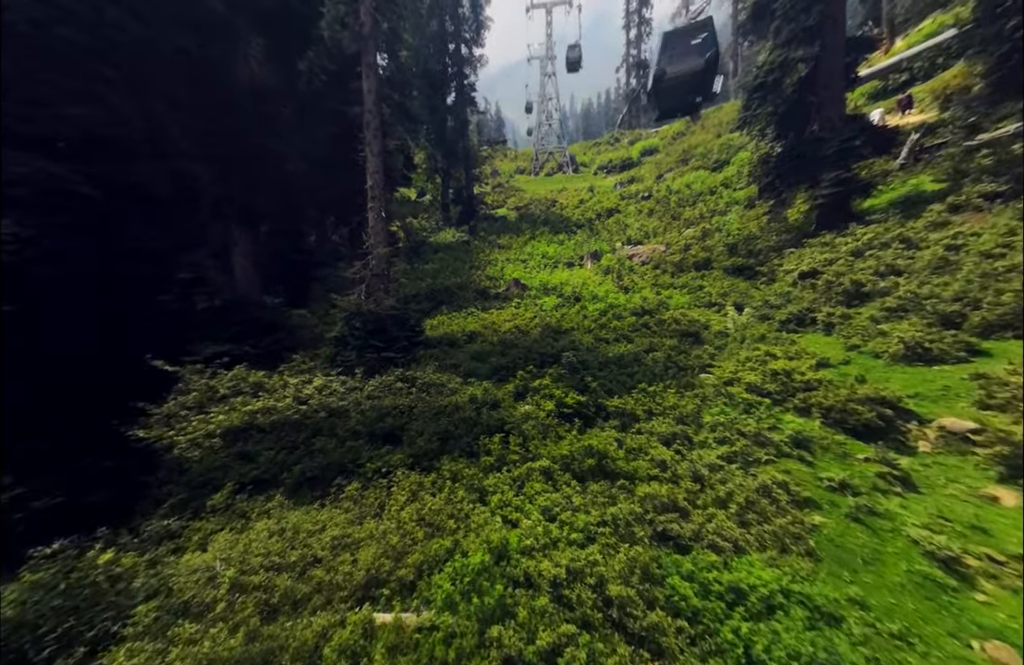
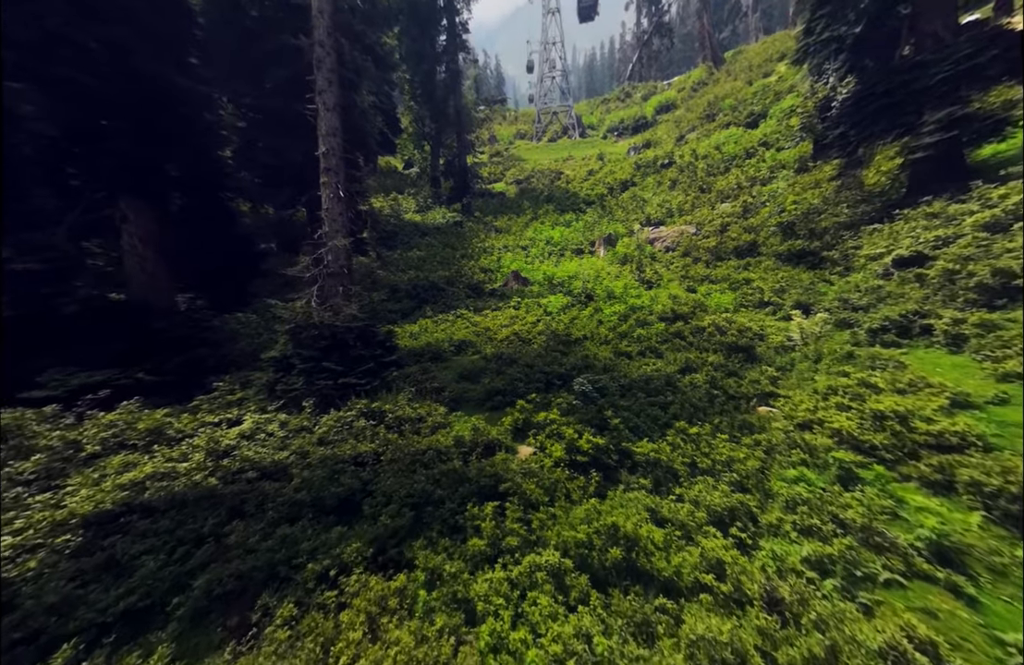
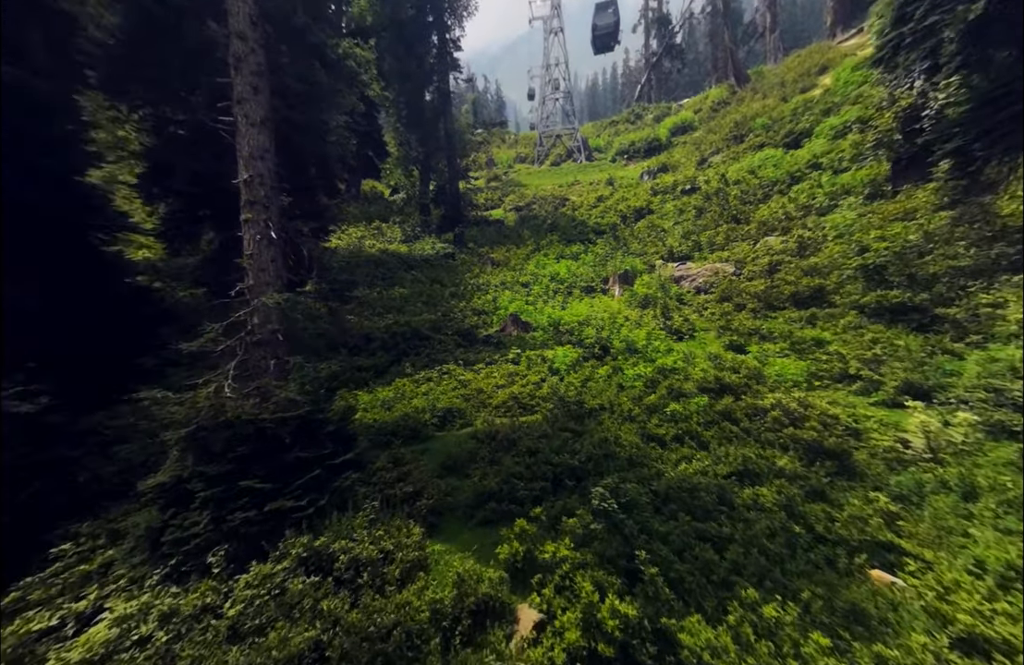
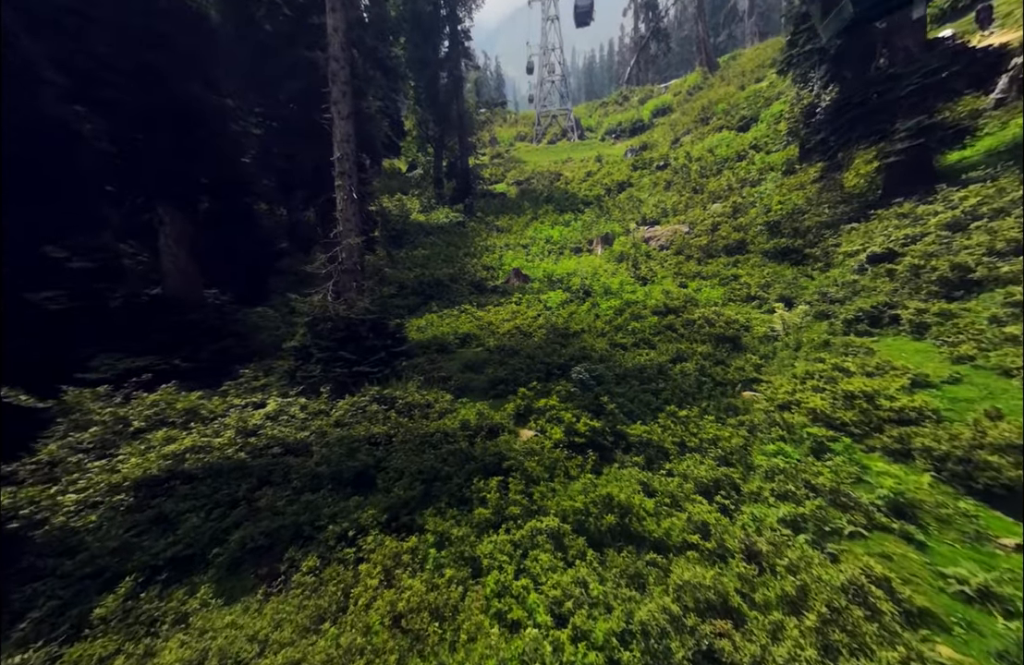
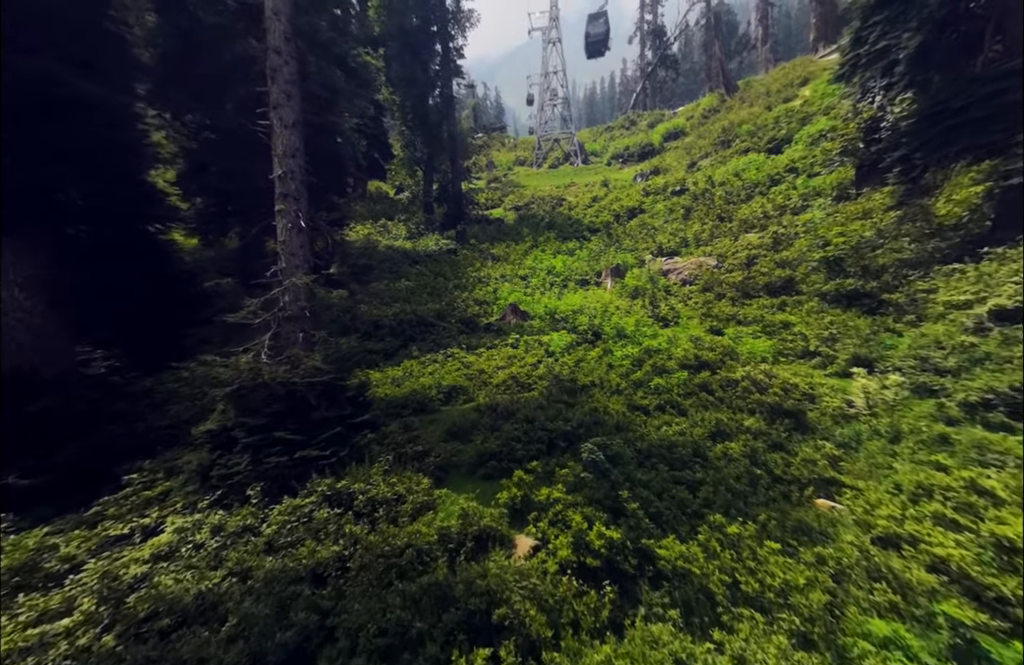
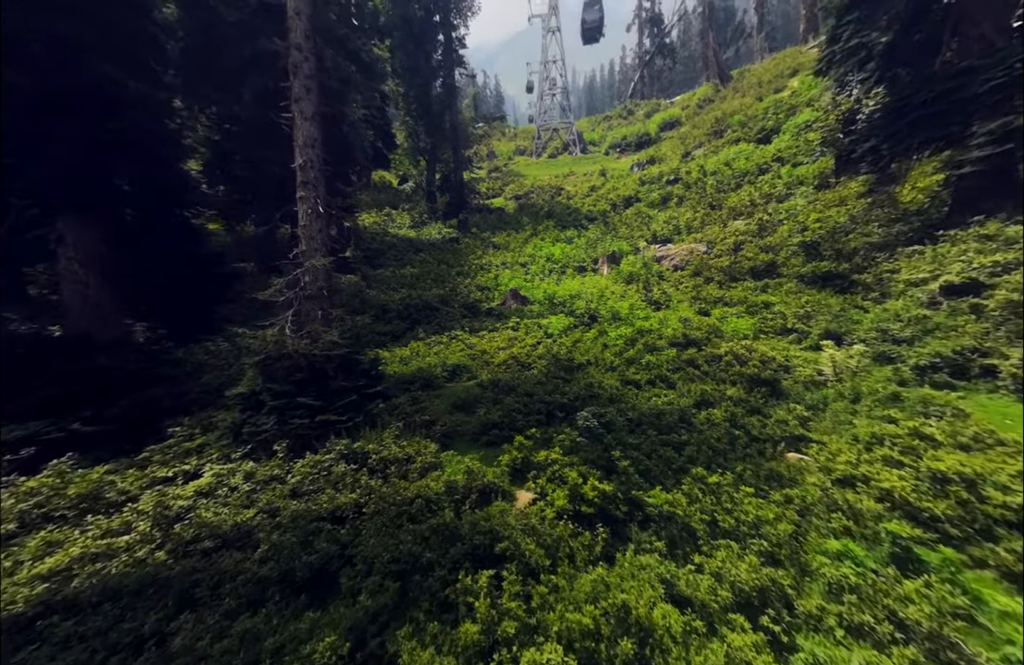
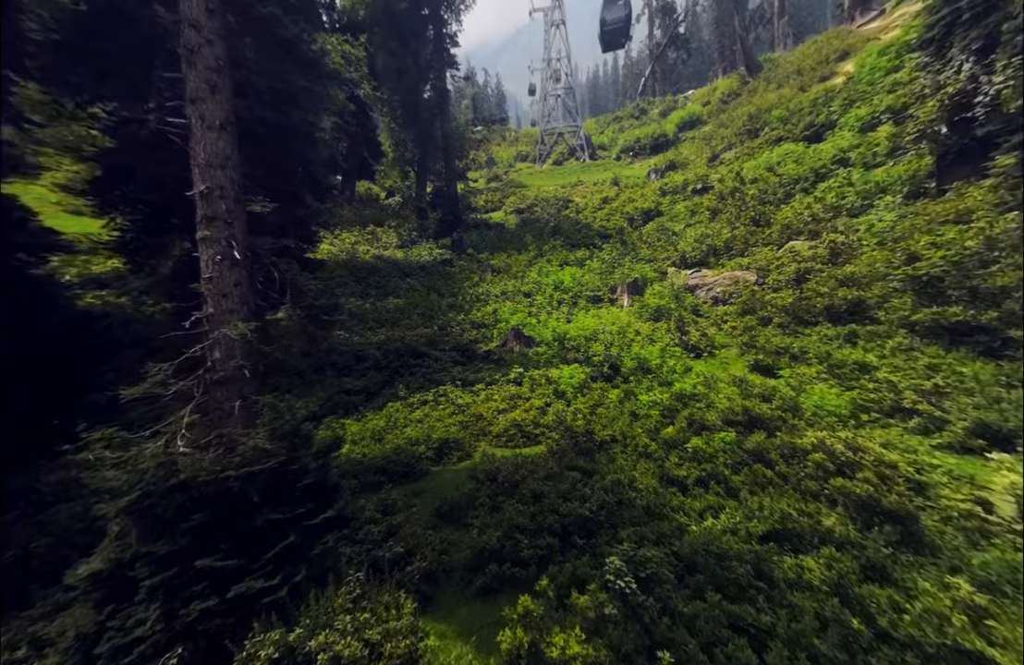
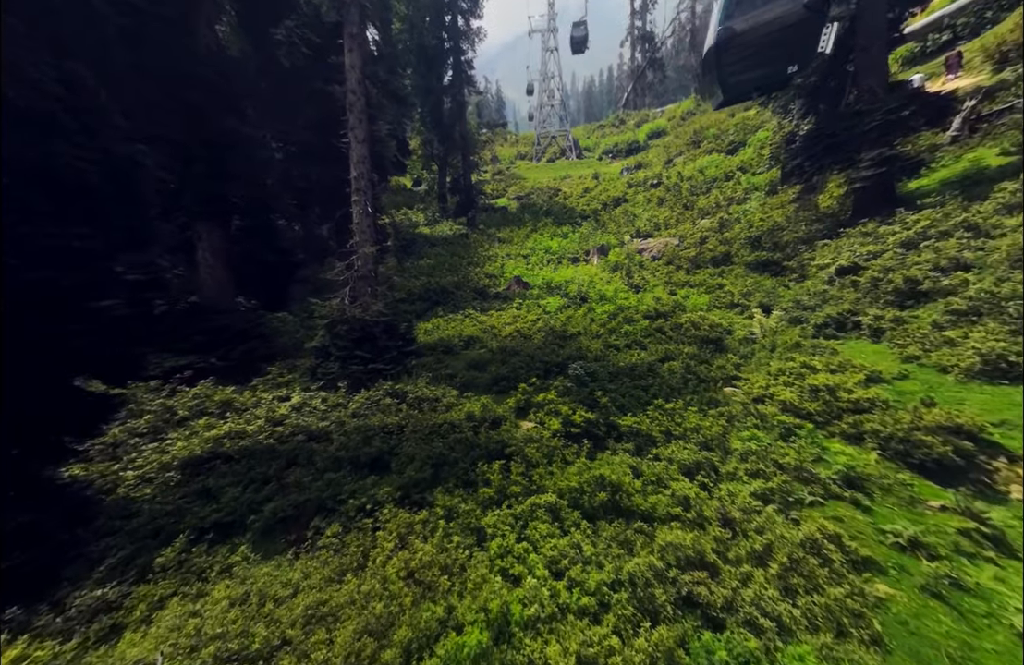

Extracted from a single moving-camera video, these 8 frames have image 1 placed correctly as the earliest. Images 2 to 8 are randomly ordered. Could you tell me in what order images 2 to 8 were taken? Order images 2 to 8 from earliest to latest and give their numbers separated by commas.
8, 4, 2, 6, 5, 3, 7
